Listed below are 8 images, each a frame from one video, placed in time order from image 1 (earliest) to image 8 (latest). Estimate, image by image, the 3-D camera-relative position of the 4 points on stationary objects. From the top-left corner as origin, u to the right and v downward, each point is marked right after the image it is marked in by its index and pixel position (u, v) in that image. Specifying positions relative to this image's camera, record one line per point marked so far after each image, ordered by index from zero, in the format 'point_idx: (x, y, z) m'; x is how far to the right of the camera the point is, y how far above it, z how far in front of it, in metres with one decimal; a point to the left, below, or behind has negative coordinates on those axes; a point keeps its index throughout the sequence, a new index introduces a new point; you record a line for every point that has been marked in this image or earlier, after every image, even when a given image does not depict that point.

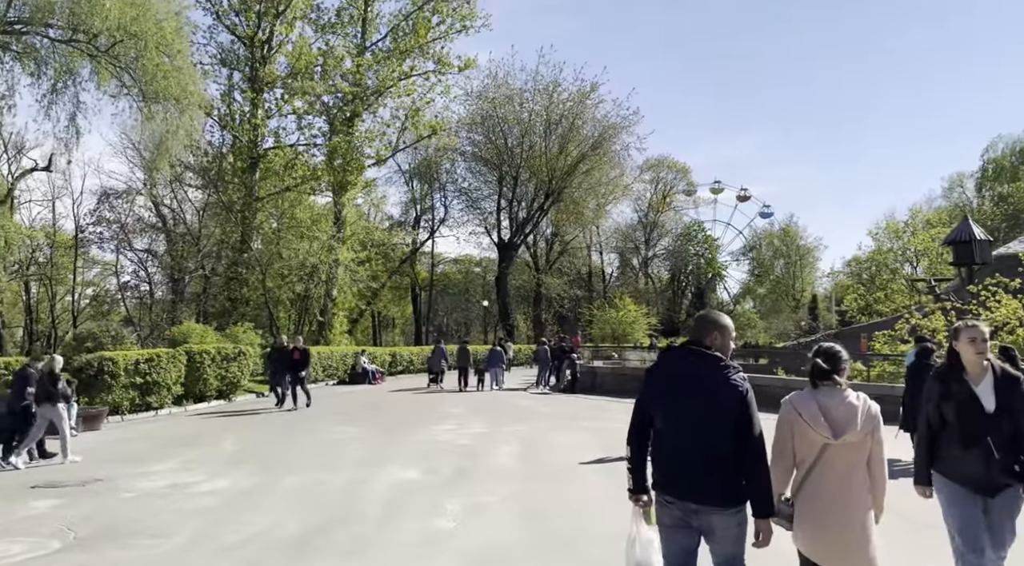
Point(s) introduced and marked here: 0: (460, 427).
0: (-0.8, -2.4, +13.2) m
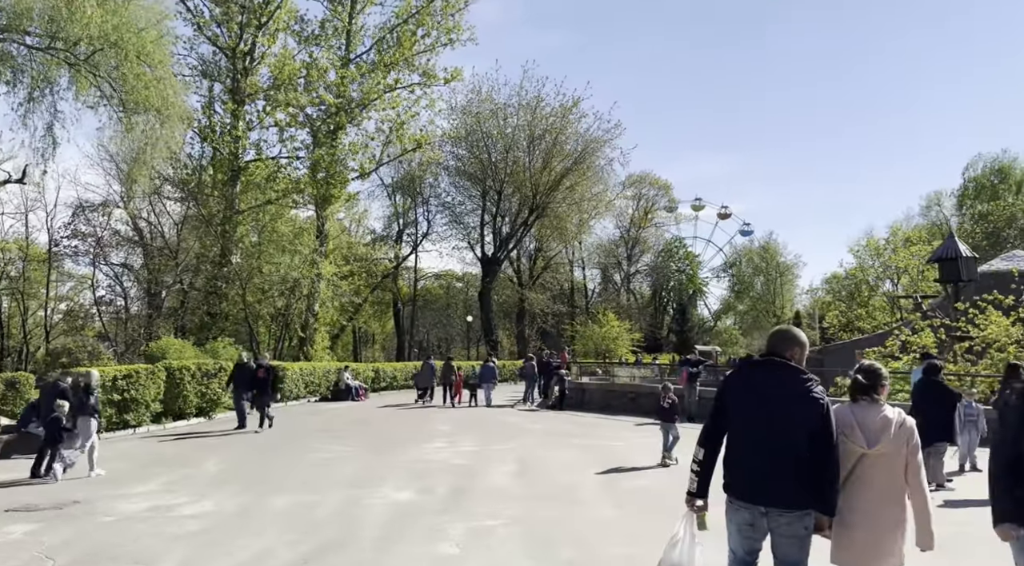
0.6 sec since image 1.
0: (-1.0, -2.6, +12.9) m
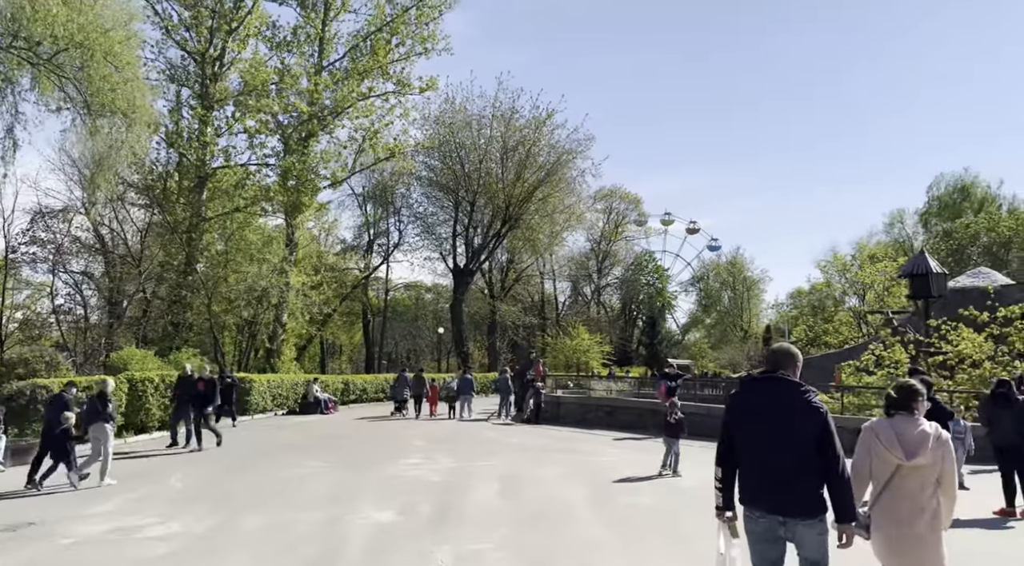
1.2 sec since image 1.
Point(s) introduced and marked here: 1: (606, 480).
0: (-1.3, -2.7, +12.5) m
1: (+1.2, -2.6, +10.7) m
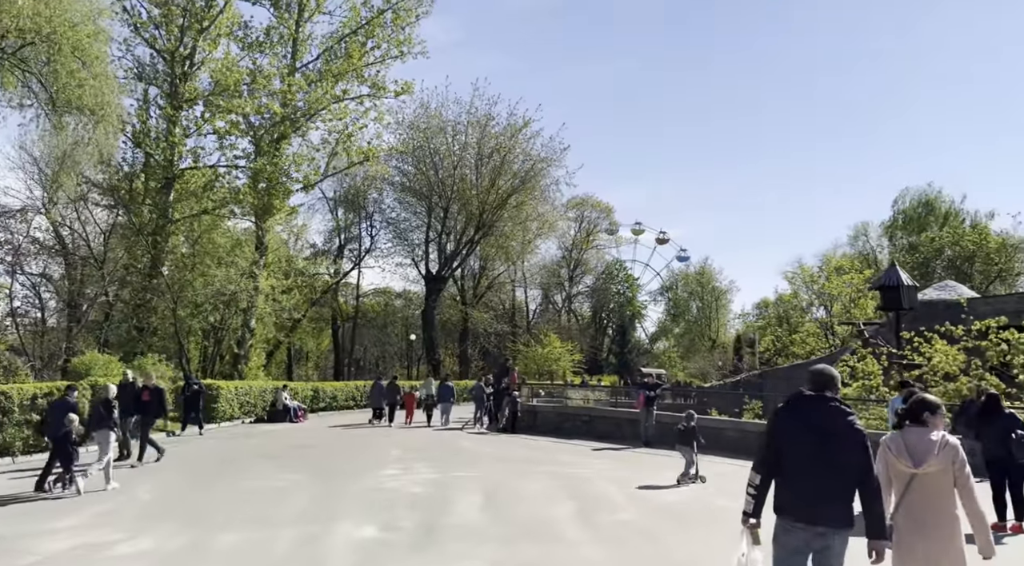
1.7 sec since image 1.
0: (-1.6, -2.8, +12.2) m
1: (+1.0, -2.7, +10.5) m
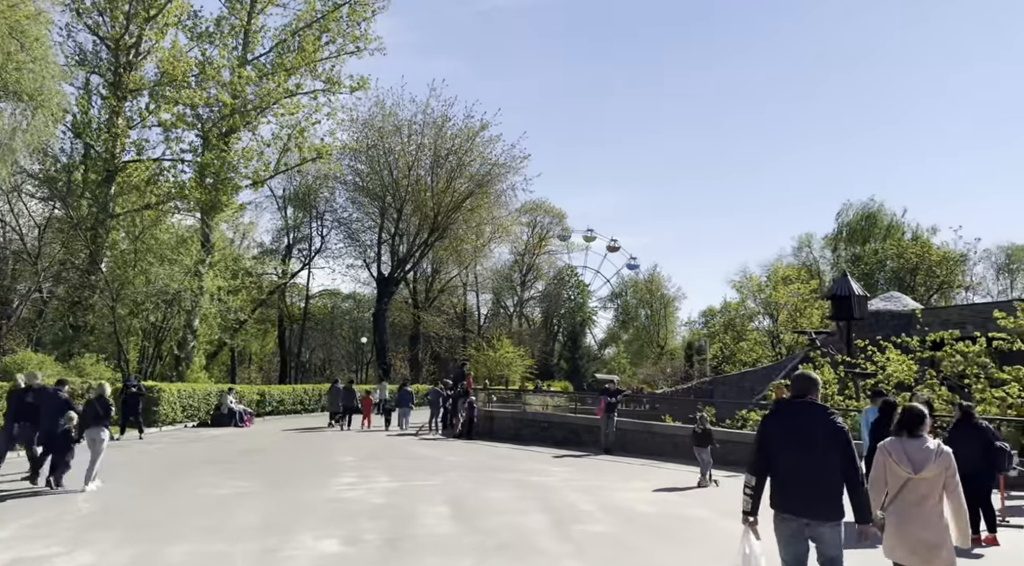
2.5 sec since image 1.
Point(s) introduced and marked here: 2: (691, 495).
0: (-2.1, -2.8, +11.6) m
1: (+0.6, -2.7, +10.1) m
2: (+2.4, -2.9, +11.1) m
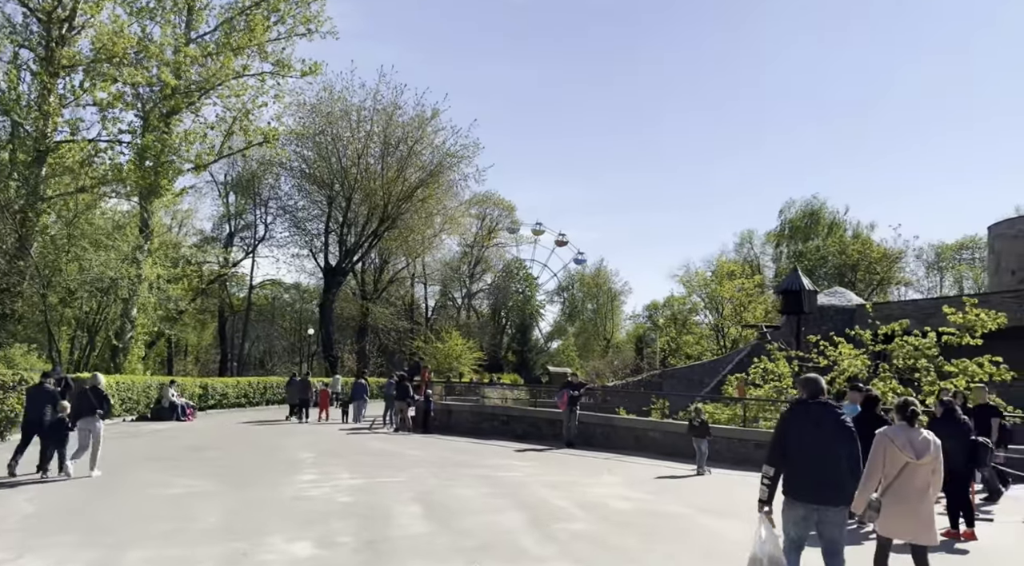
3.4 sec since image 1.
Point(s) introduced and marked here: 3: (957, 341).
0: (-2.6, -2.7, +11.1) m
1: (+0.3, -2.6, +9.8) m
2: (+2.0, -2.8, +10.9) m
3: (+9.8, -1.3, +17.9) m
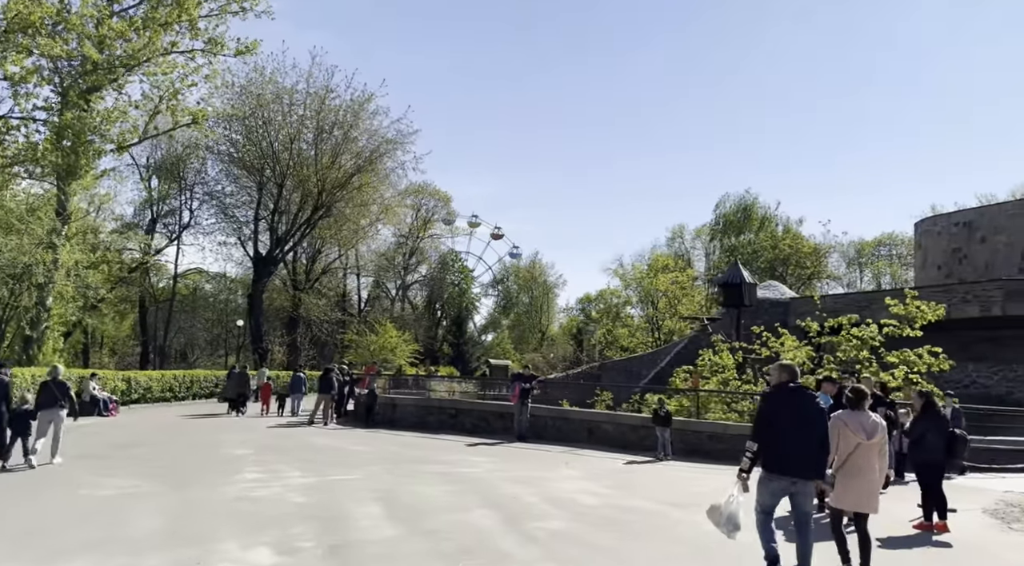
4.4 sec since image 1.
0: (-3.1, -2.5, +10.4) m
1: (-0.2, -2.4, +9.3) m
2: (+1.5, -2.6, +10.5) m
3: (+8.6, -1.1, +18.2) m
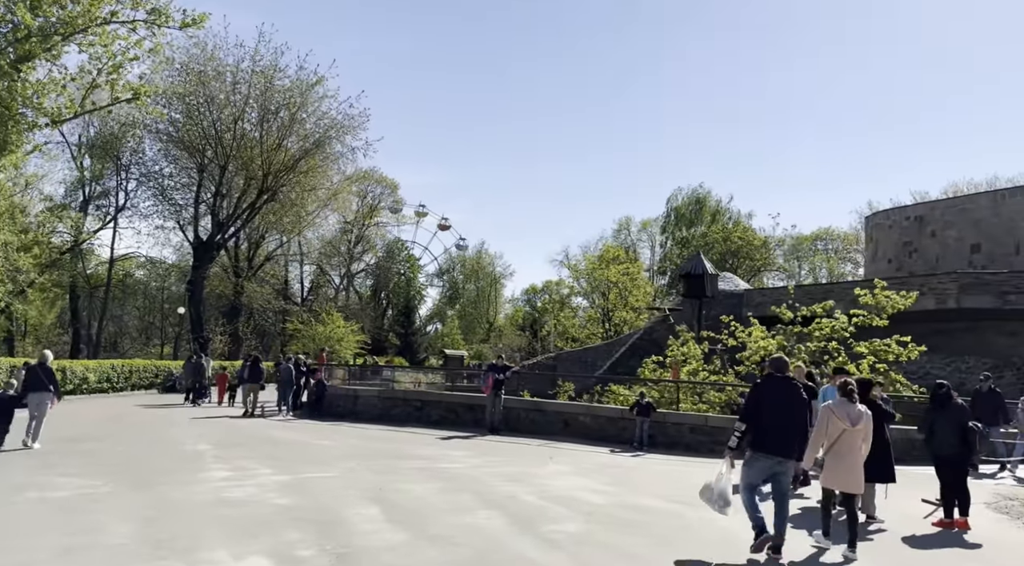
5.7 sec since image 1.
0: (-3.2, -2.2, +9.5) m
1: (-0.2, -2.3, +8.7) m
2: (+1.4, -2.4, +10.1) m
3: (+7.9, -0.9, +18.2) m
